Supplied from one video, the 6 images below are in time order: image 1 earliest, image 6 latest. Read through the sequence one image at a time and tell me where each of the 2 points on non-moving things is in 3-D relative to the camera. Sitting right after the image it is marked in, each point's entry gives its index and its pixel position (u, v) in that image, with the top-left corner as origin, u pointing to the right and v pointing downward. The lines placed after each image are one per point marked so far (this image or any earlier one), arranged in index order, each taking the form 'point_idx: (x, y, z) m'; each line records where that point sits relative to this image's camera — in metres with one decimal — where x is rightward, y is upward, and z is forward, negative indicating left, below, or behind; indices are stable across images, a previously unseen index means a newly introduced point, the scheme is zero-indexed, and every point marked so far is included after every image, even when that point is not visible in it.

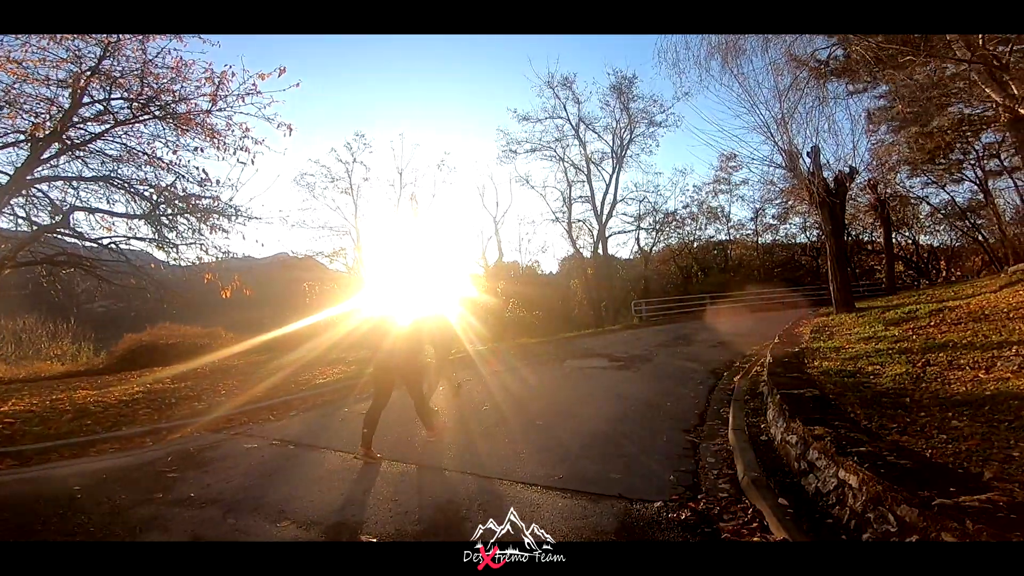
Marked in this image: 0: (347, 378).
0: (-3.4, -1.8, +10.9) m
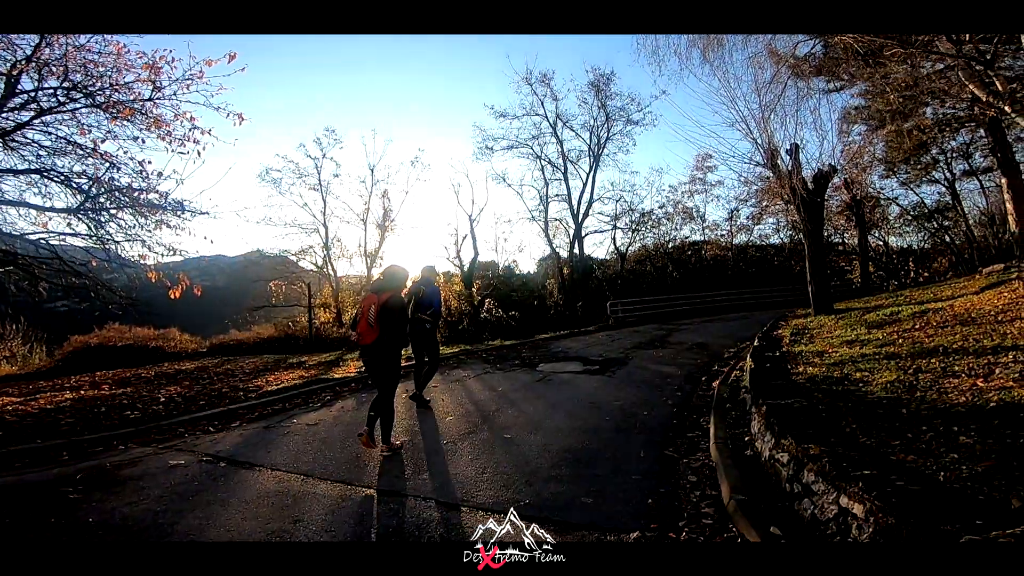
0: (-4.0, -1.8, +10.1) m
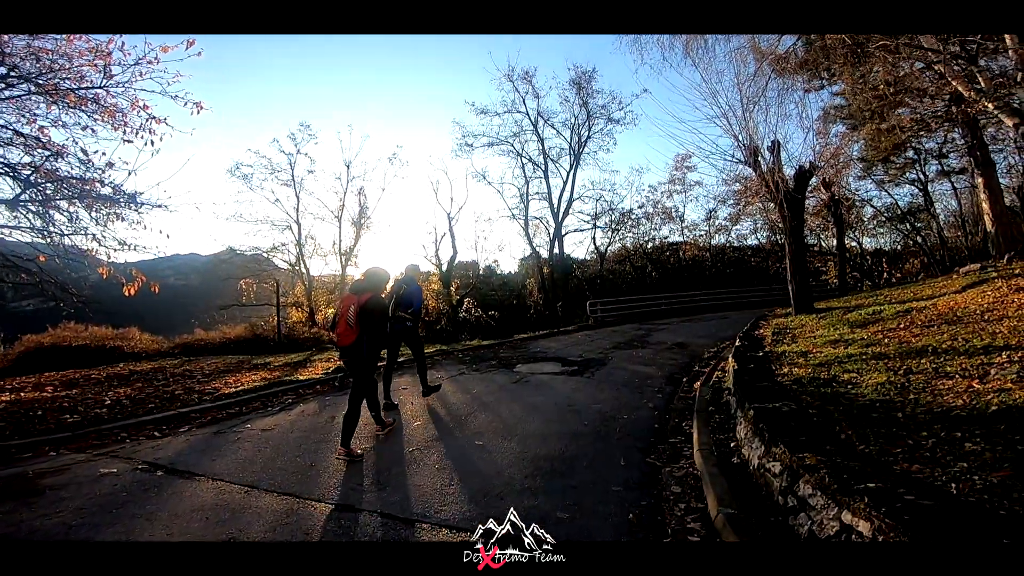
0: (-4.5, -1.8, +9.6) m
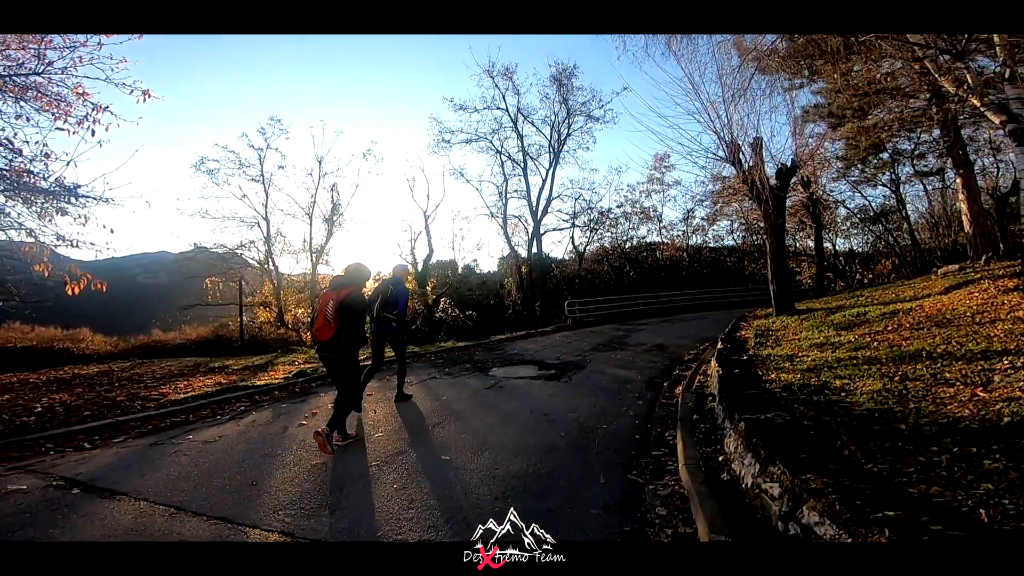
0: (-4.9, -1.7, +8.9) m
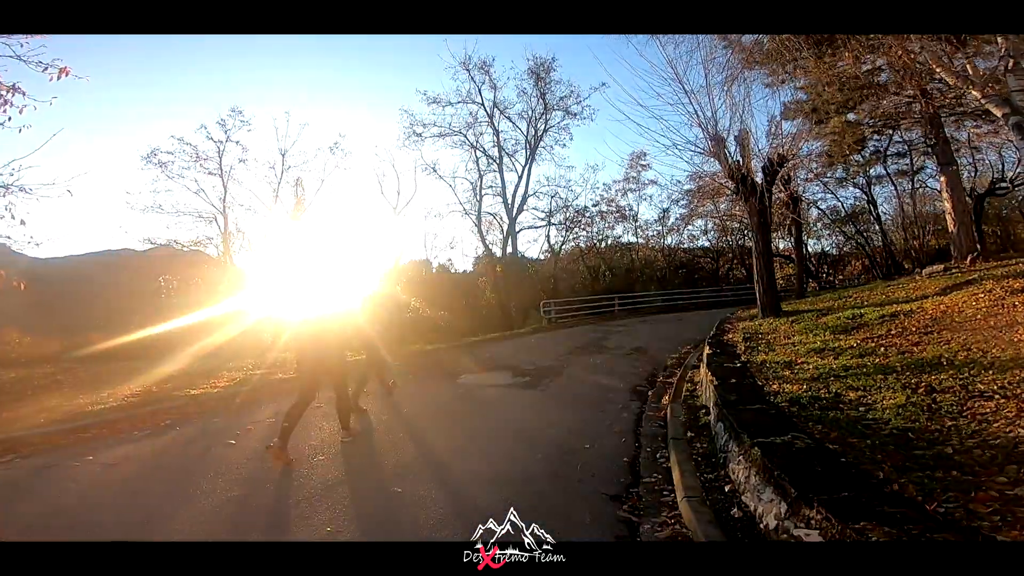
0: (-5.4, -1.7, +7.7) m
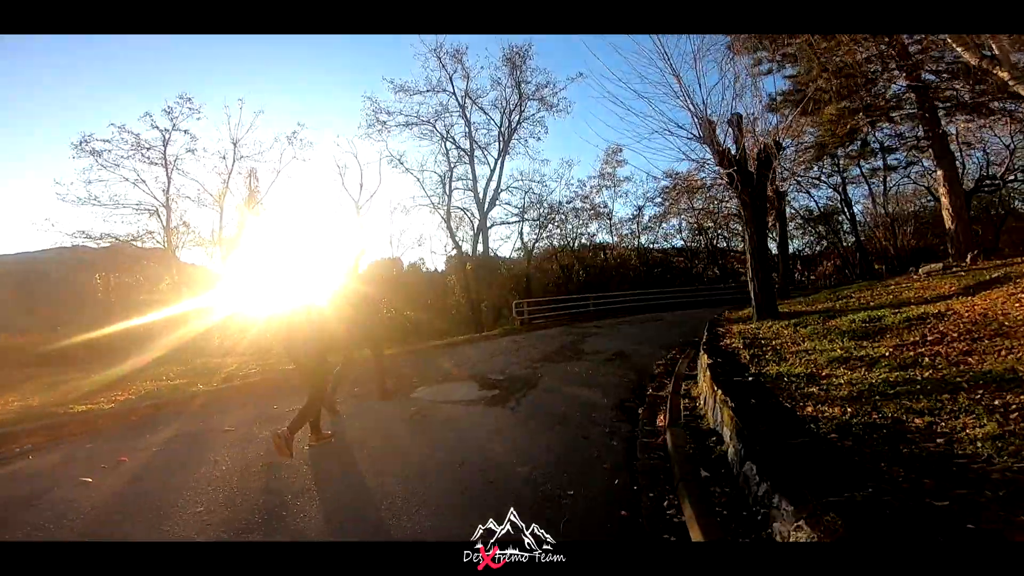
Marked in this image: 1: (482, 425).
0: (-5.8, -1.7, +6.1) m
1: (-0.4, -1.6, +5.0) m
